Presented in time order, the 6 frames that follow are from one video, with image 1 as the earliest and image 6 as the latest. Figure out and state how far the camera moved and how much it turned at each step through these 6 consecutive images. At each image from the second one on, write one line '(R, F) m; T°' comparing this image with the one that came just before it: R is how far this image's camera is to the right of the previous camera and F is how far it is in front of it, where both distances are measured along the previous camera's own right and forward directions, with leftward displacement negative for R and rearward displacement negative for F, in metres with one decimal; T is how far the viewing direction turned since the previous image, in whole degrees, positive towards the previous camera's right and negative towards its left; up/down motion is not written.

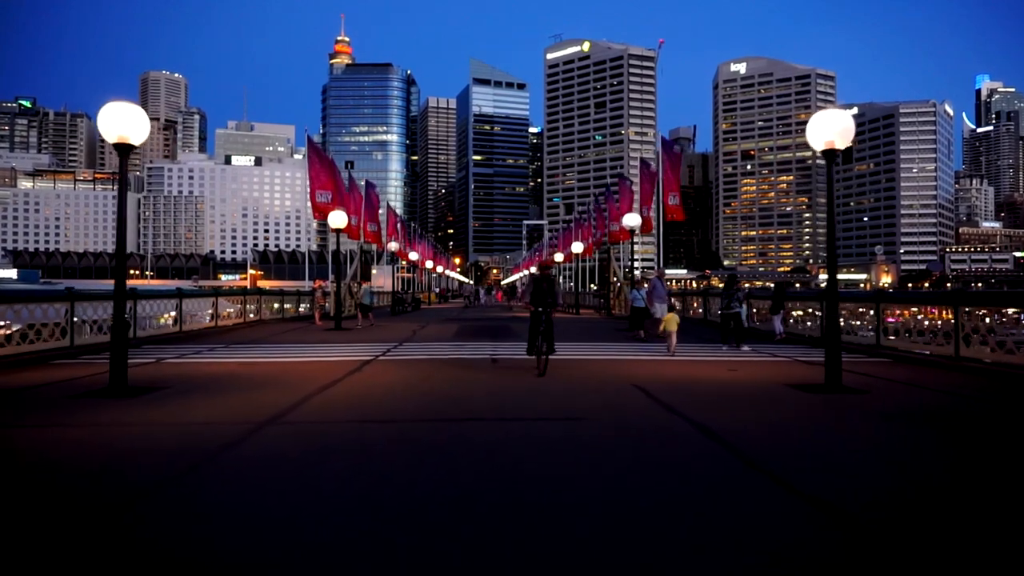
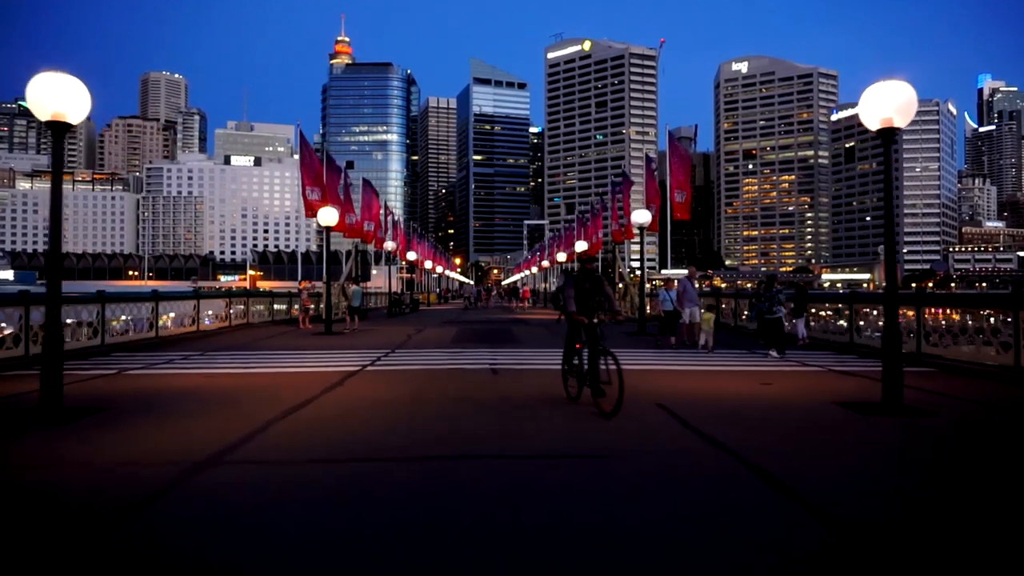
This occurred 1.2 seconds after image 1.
(0.0, +1.2) m; 0°
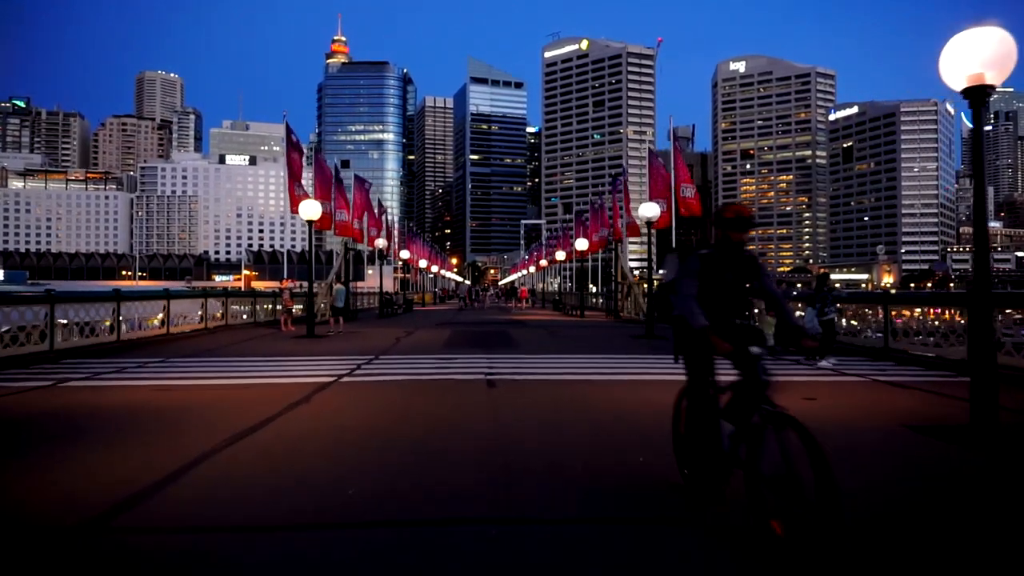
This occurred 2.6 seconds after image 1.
(0.0, +1.4) m; 0°
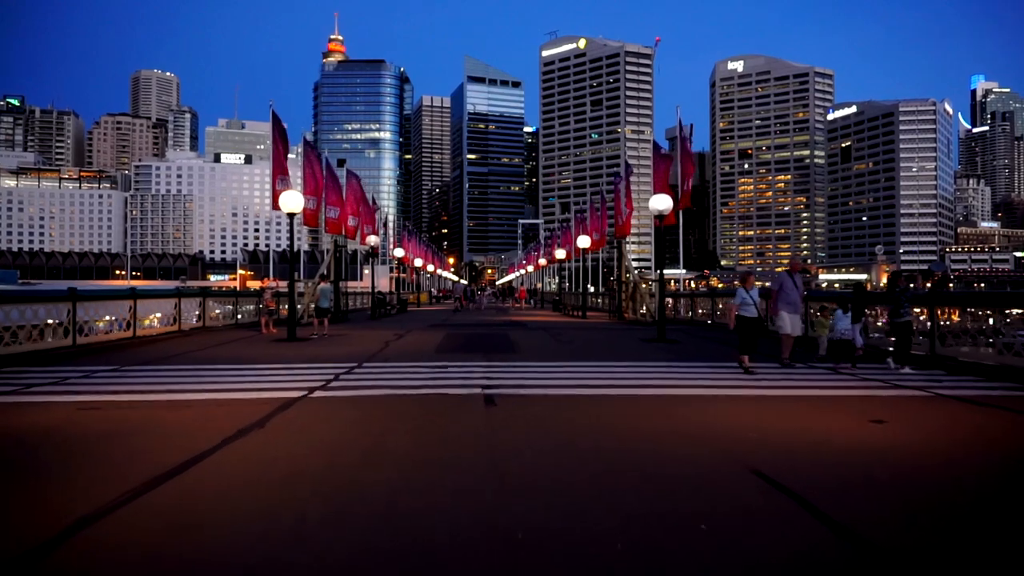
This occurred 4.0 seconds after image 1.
(-0.1, +1.3) m; 0°
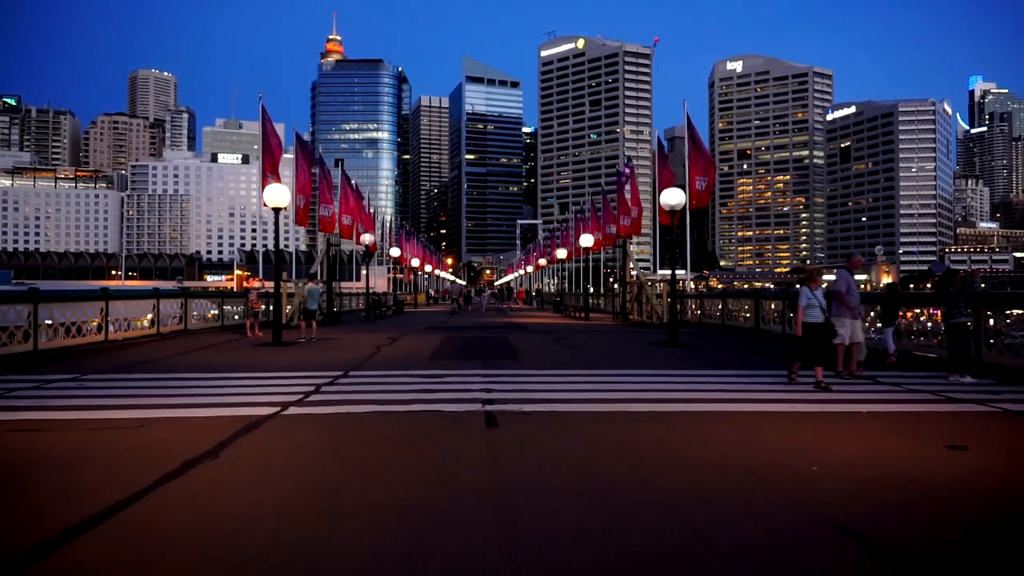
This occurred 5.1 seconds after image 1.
(-0.1, +1.0) m; 0°
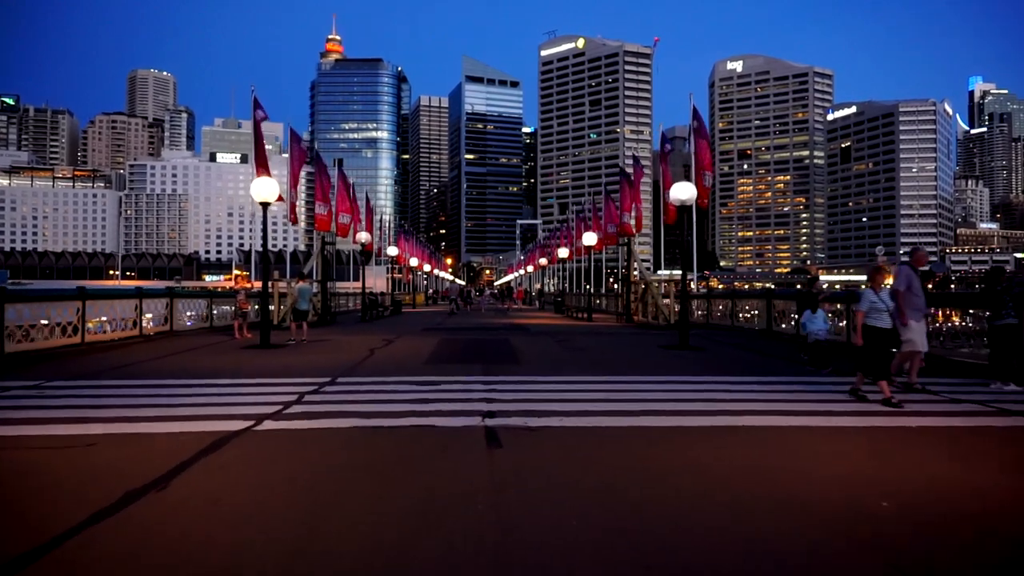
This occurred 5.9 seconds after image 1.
(0.0, +0.8) m; 0°
